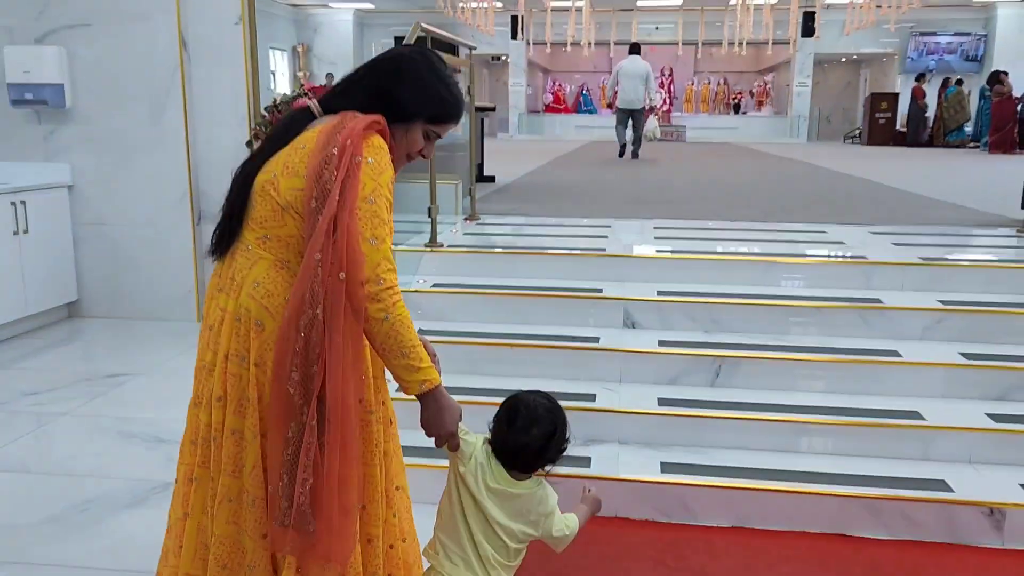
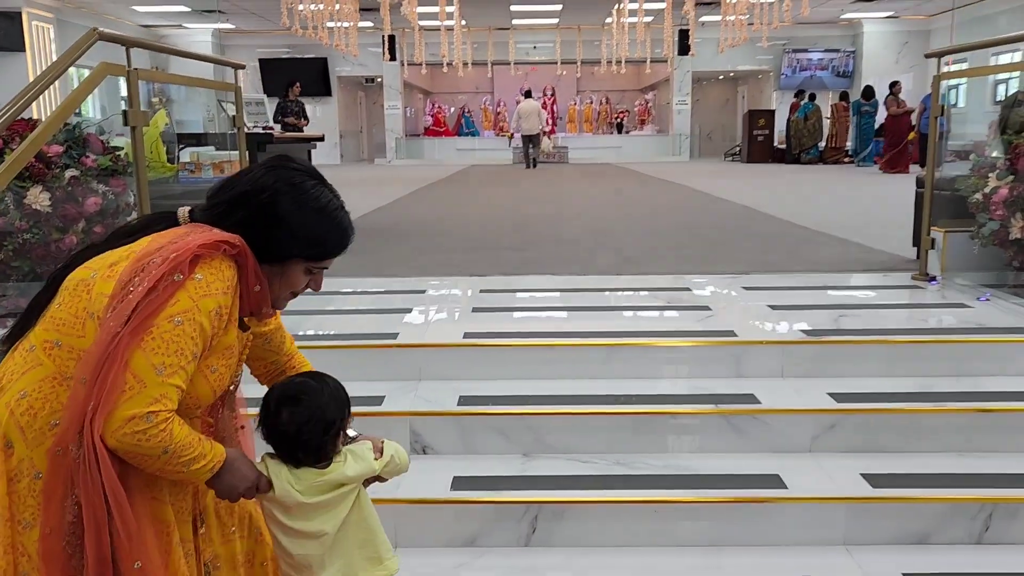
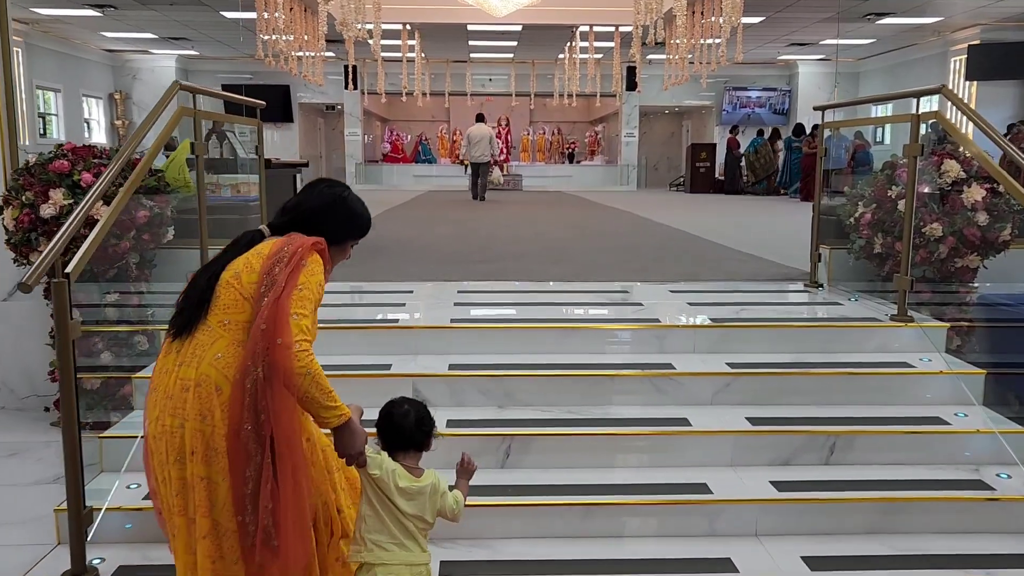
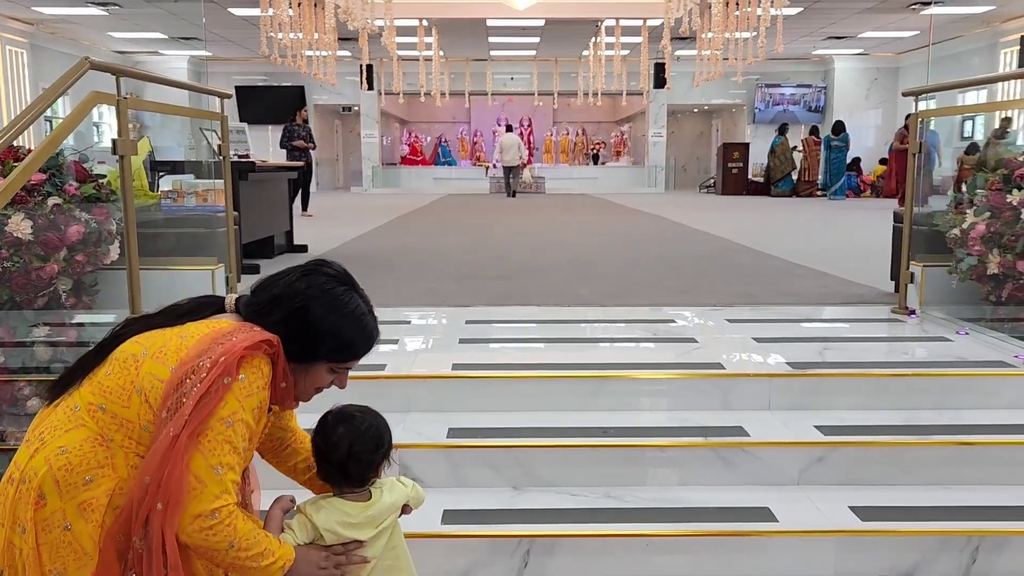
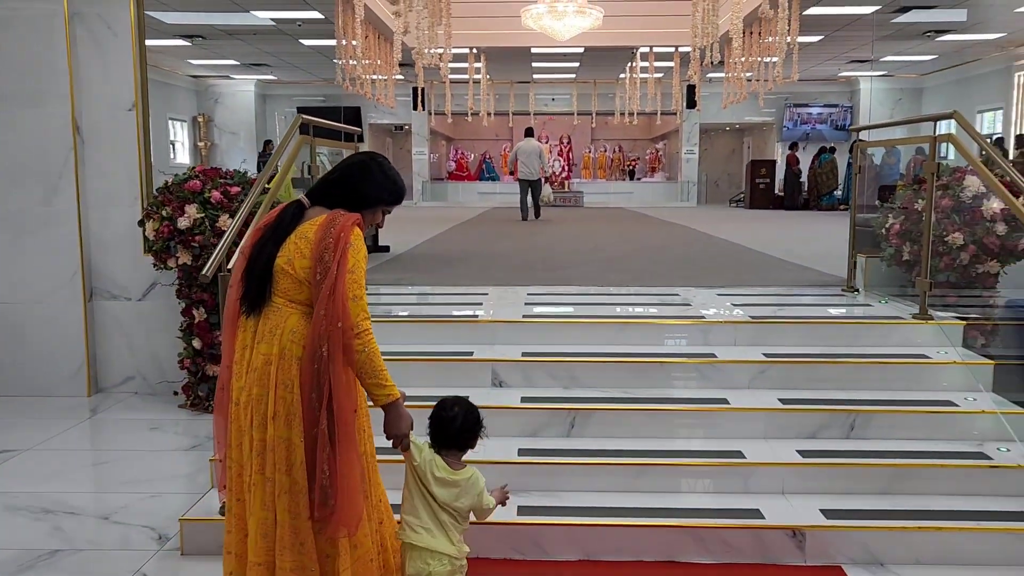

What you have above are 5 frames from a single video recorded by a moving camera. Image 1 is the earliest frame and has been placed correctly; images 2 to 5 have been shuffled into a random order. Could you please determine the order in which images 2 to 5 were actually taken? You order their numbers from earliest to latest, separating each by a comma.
5, 3, 2, 4
